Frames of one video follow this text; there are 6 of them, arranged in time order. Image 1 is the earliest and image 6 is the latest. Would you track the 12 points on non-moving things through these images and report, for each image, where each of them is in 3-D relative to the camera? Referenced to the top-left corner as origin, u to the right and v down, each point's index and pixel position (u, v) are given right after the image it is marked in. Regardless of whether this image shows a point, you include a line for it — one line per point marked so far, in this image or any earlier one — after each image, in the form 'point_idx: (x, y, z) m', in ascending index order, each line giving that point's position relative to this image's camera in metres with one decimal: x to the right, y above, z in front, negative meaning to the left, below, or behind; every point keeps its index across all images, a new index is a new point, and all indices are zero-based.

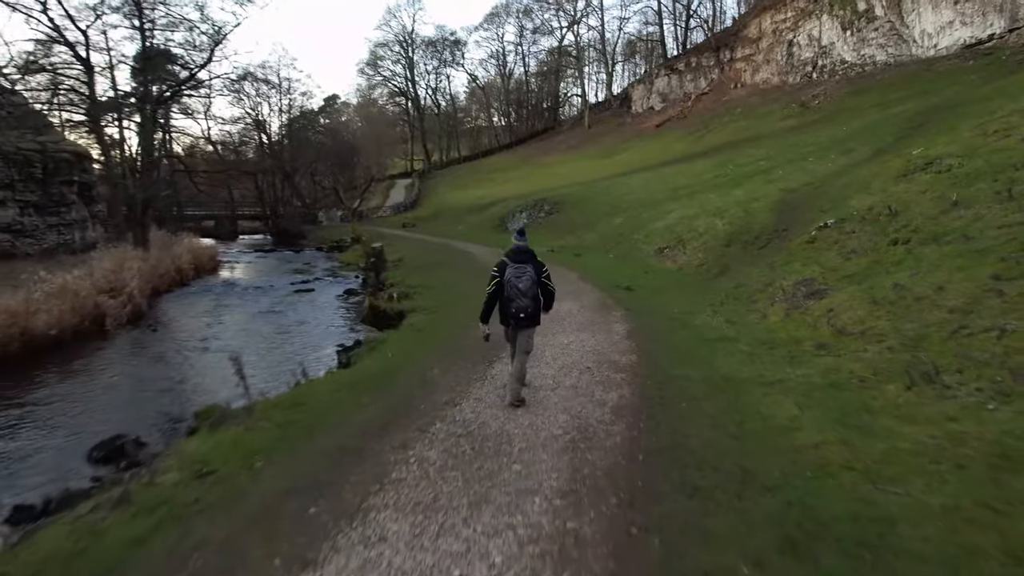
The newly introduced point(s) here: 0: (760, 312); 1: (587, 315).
0: (+4.5, -0.4, +11.9) m
1: (+1.5, -0.5, +12.6) m
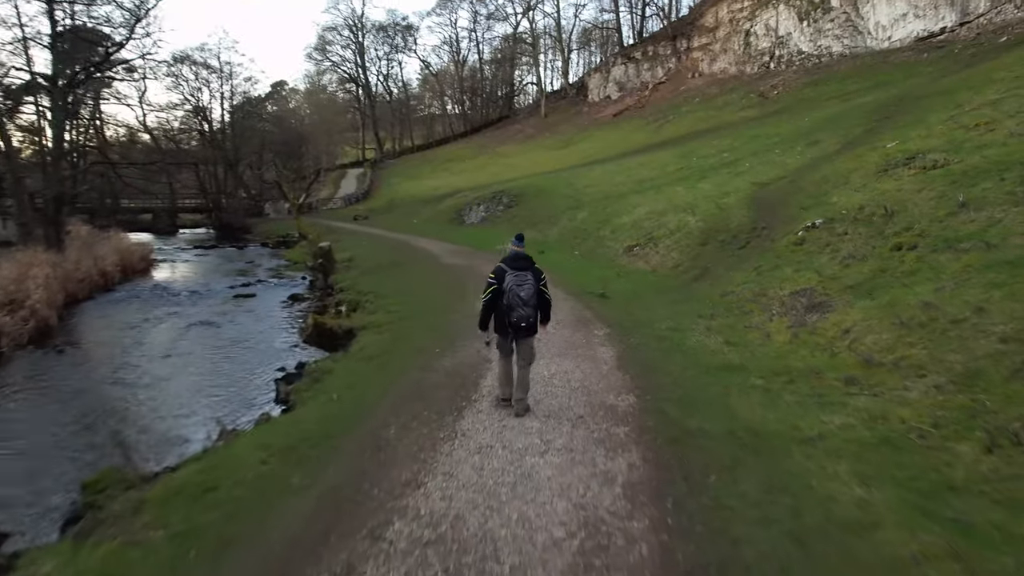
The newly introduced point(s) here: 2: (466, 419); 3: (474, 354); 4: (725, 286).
0: (+4.0, -0.6, +10.5) m
1: (+0.9, -0.7, +11.1) m
2: (-0.5, -1.4, +6.9) m
3: (-0.5, -1.0, +9.4) m
4: (+4.6, 0.0, +14.5) m
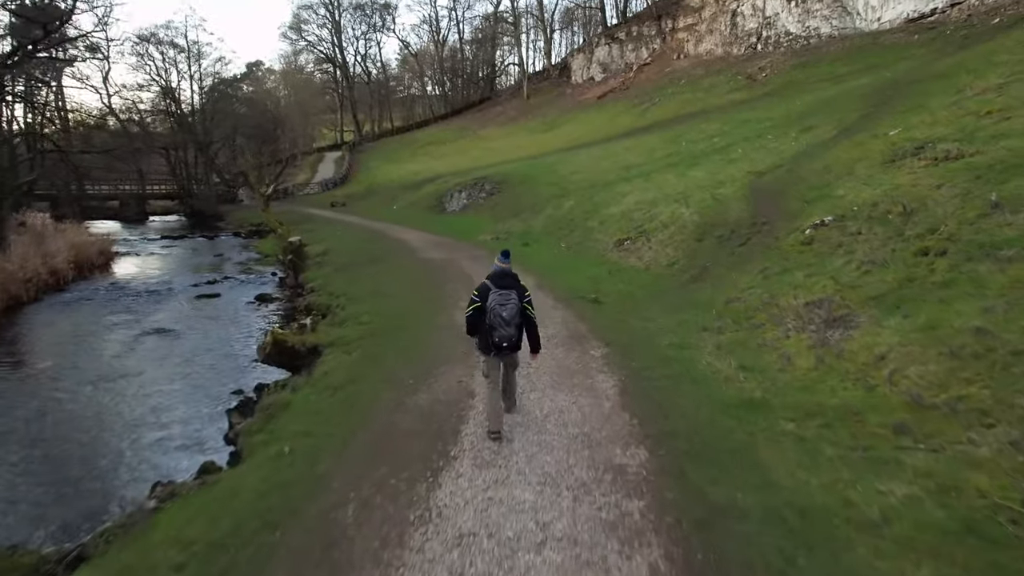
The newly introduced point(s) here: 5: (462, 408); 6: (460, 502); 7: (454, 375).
0: (+3.7, -0.9, +9.3) m
1: (+0.7, -0.9, +9.8) m
2: (-0.6, -1.7, +5.6) m
3: (-0.7, -1.2, +8.1) m
4: (+4.3, -0.1, +13.3) m
5: (-0.6, -1.3, +7.5) m
6: (-0.4, -1.8, +5.4) m
7: (-0.7, -1.1, +8.6) m
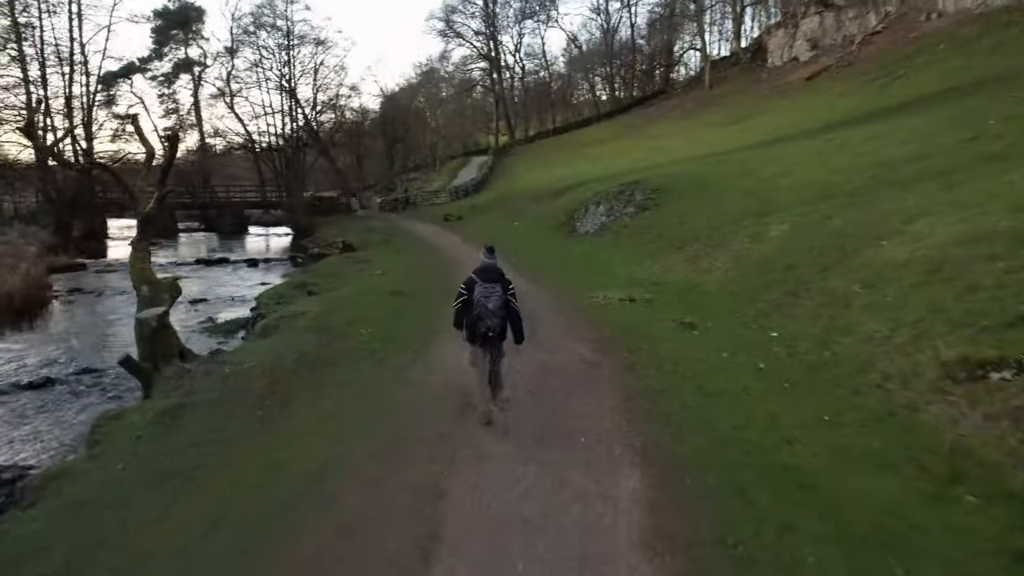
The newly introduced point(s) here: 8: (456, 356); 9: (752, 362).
0: (+3.7, -1.4, +6.4) m
1: (+0.7, -1.5, +7.2) m
2: (-1.0, -2.2, +3.3) m
3: (-0.8, -1.7, +5.7) m
4: (+4.7, -0.6, +10.3) m
5: (-0.8, -1.9, +5.1) m
6: (-0.9, -2.3, +3.1) m
7: (-0.8, -1.6, +6.2) m
8: (-0.9, -1.1, +9.8) m
9: (+3.5, -1.1, +9.3) m
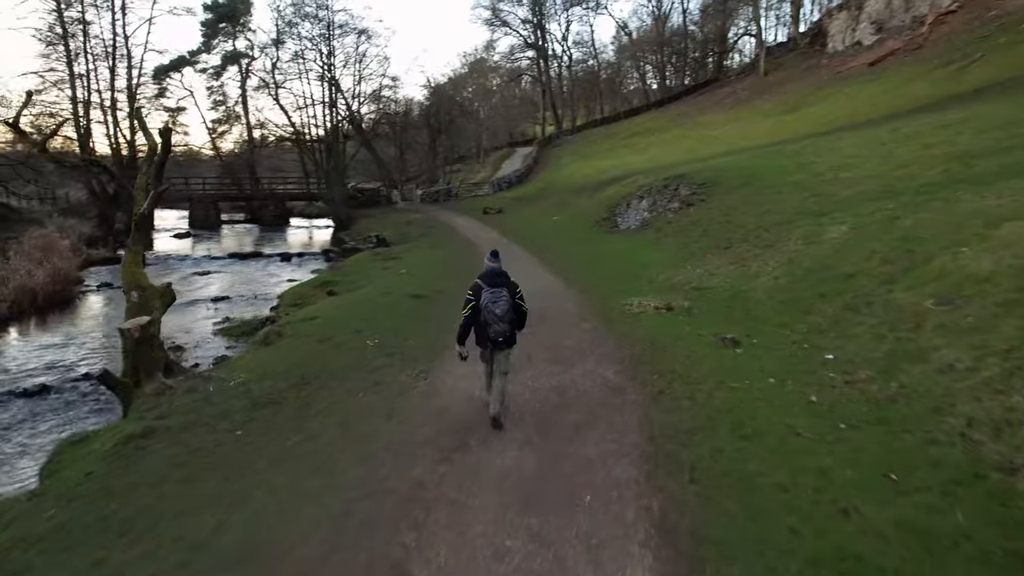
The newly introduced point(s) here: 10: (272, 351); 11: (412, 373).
0: (+3.6, -1.7, +5.1) m
1: (+0.7, -1.7, +6.1) m
2: (-1.3, -2.5, +2.3) m
3: (-1.0, -2.0, +4.7) m
4: (+4.9, -0.8, +8.8) m
5: (-1.0, -2.1, +4.1) m
6: (-1.2, -2.5, +2.0) m
7: (-0.9, -1.9, +5.2) m
8: (-0.7, -1.2, +8.8) m
9: (+3.6, -1.3, +7.9) m
10: (-3.8, -1.0, +10.6) m
11: (-1.3, -1.2, +9.0) m
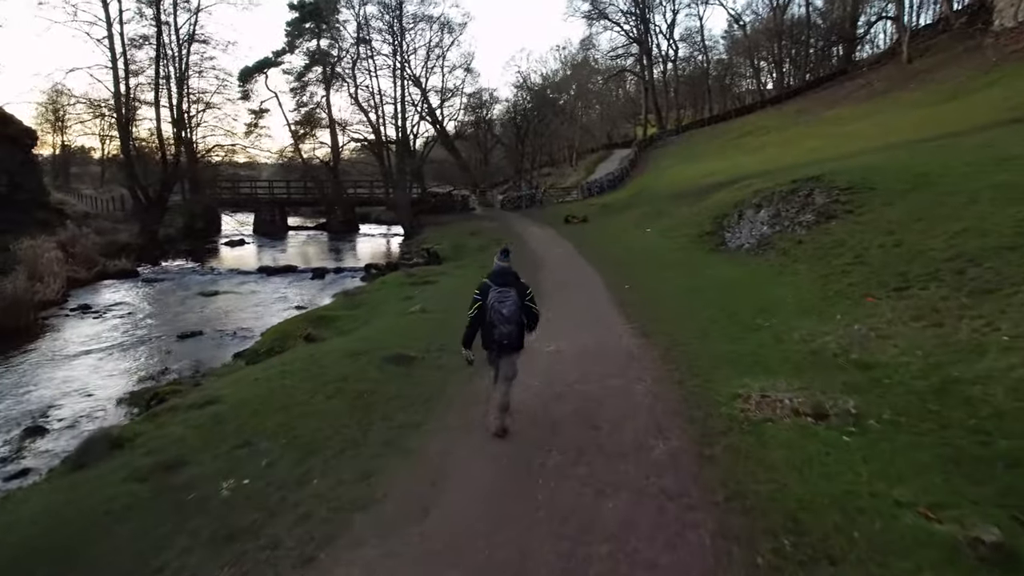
0: (+2.6, -2.6, -0.9) m
1: (-0.1, -2.5, +0.6) m
2: (-2.8, -3.2, -2.9) m
3: (-2.0, -2.7, -0.5) m
4: (+4.5, -1.8, +2.6) m
5: (-2.1, -2.9, -1.2) m
6: (-2.7, -3.3, -3.2) m
7: (-1.9, -2.6, -0.1) m
8: (-1.1, -2.0, +3.4) m
9: (+3.0, -2.2, +2.0) m
10: (-3.9, -1.8, +5.7) m
11: (-1.6, -2.0, +3.7) m
